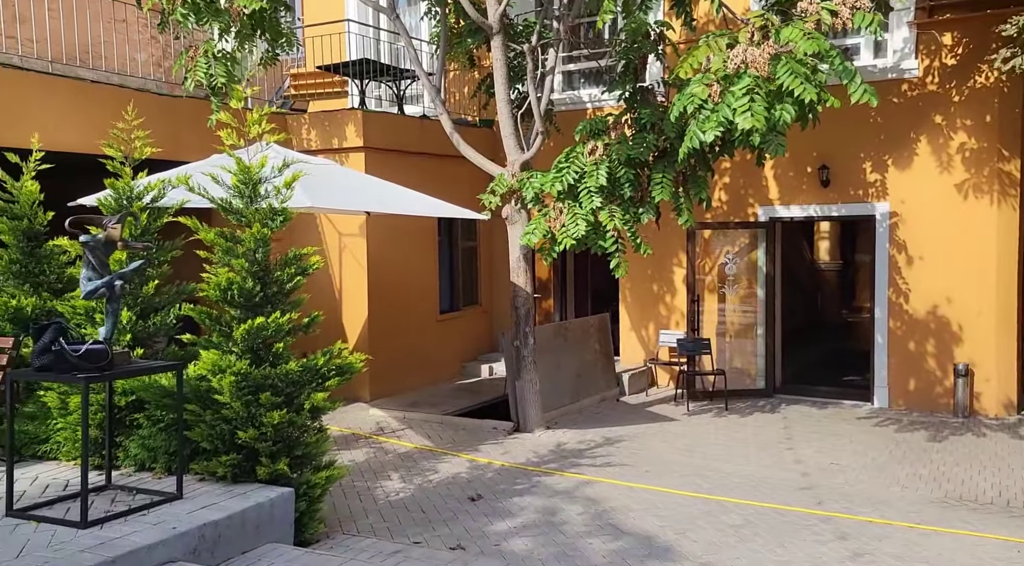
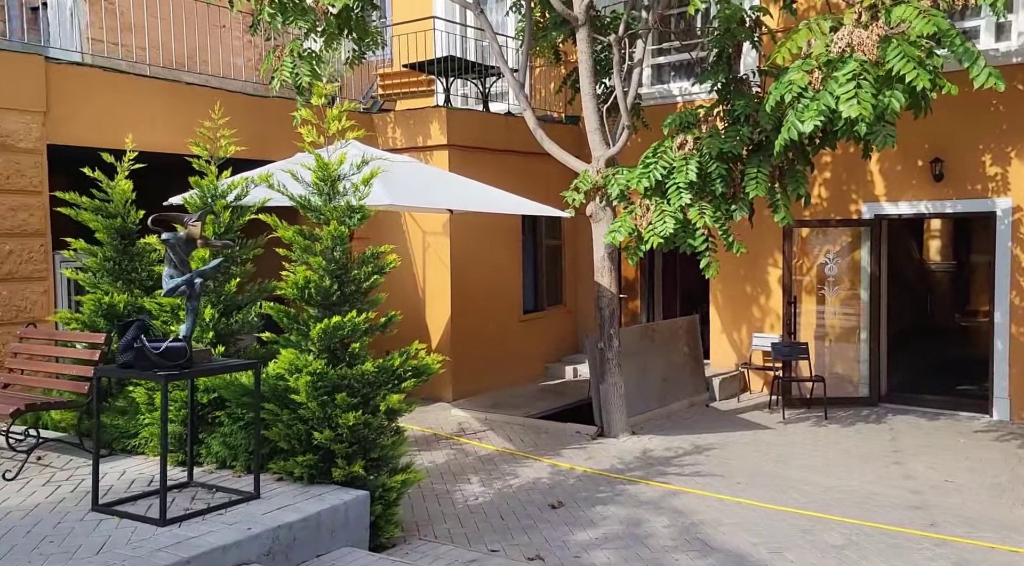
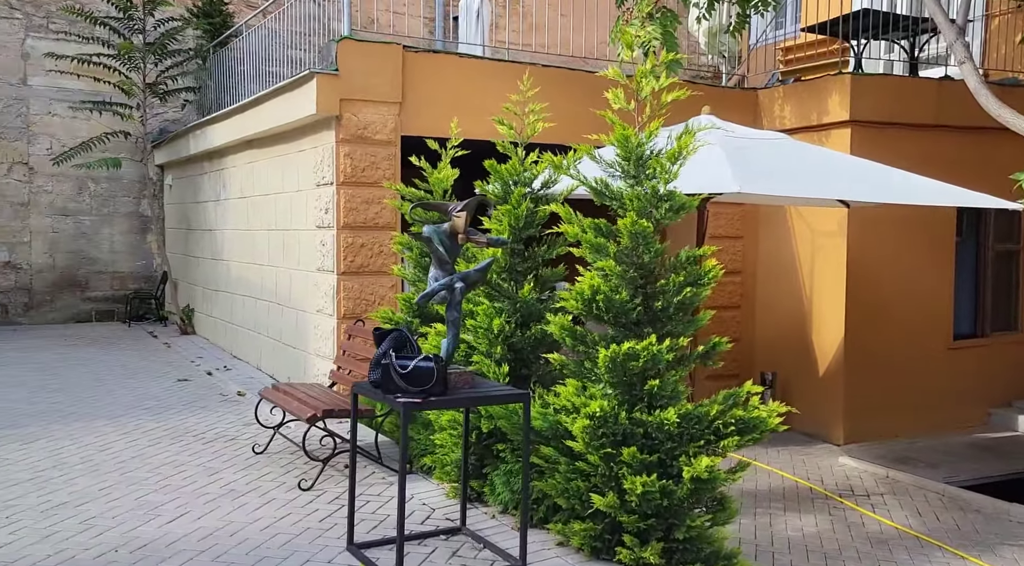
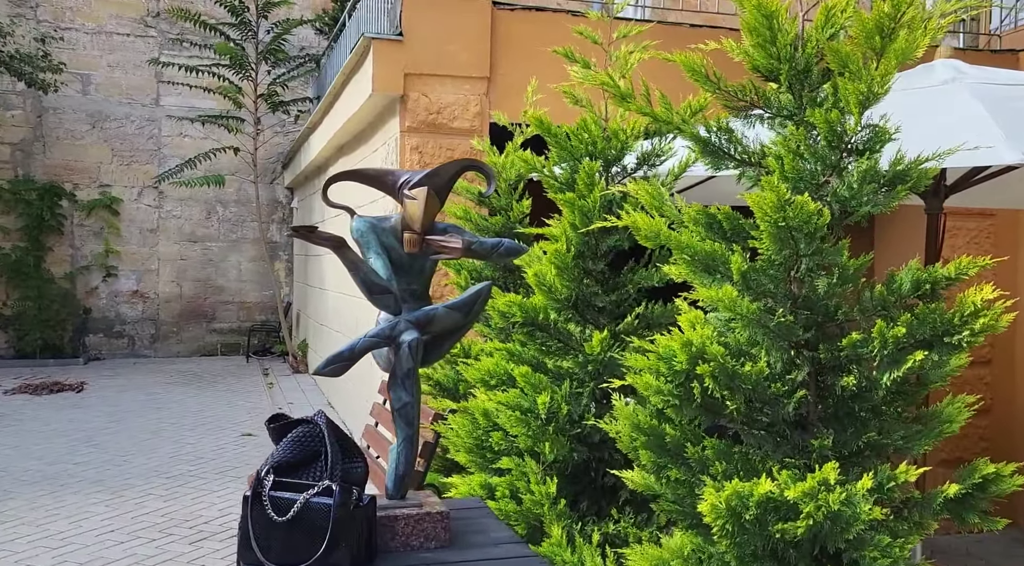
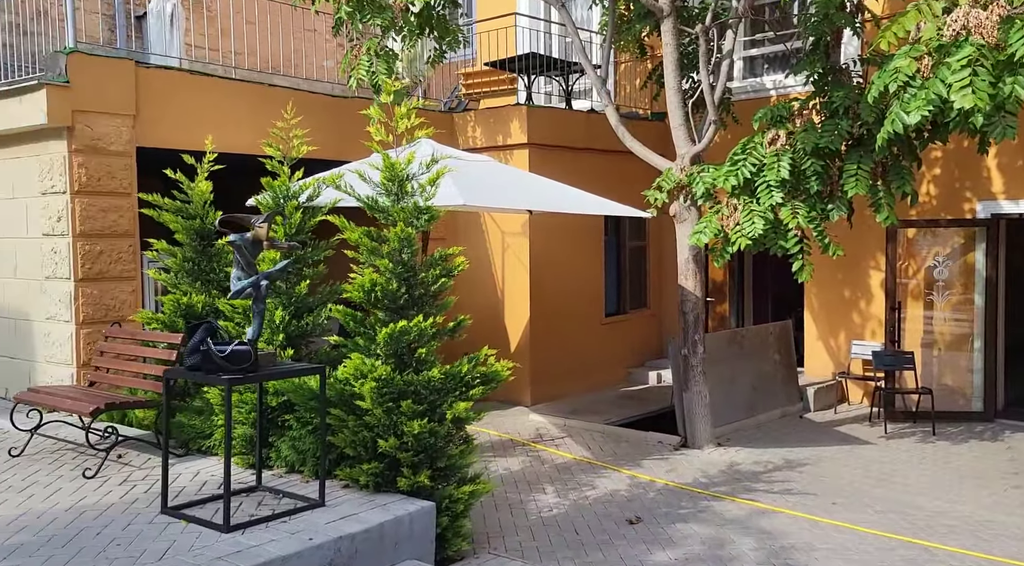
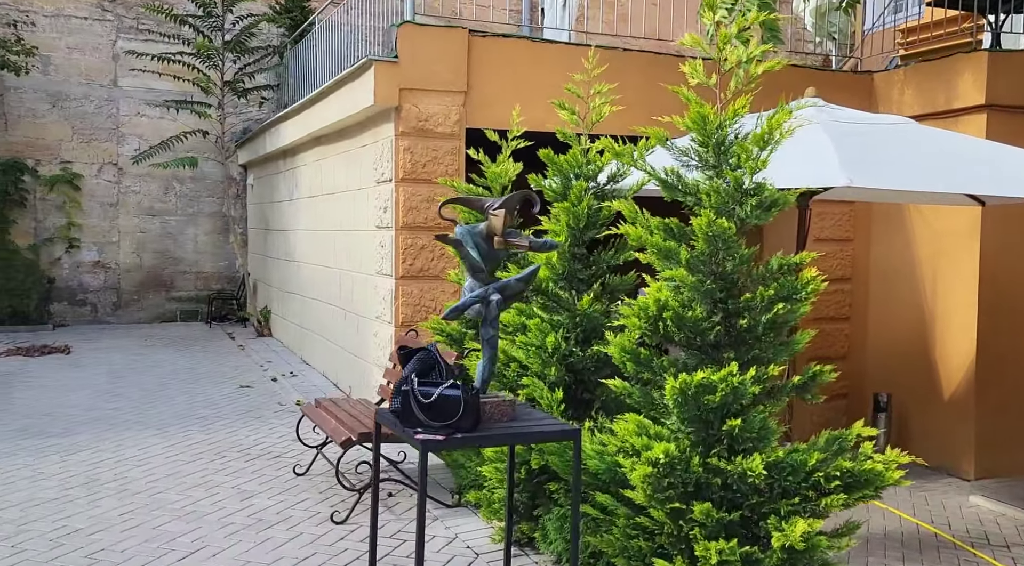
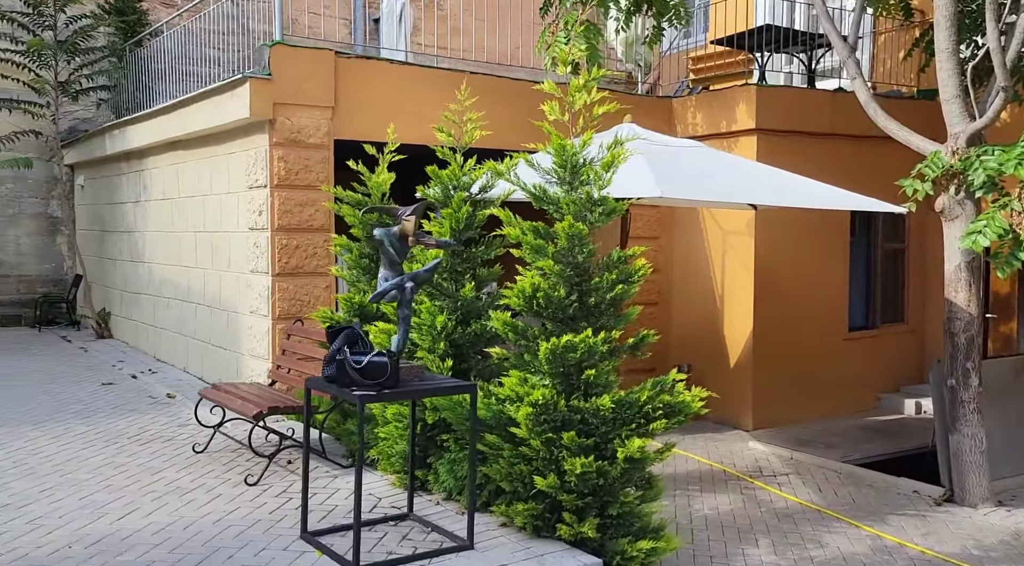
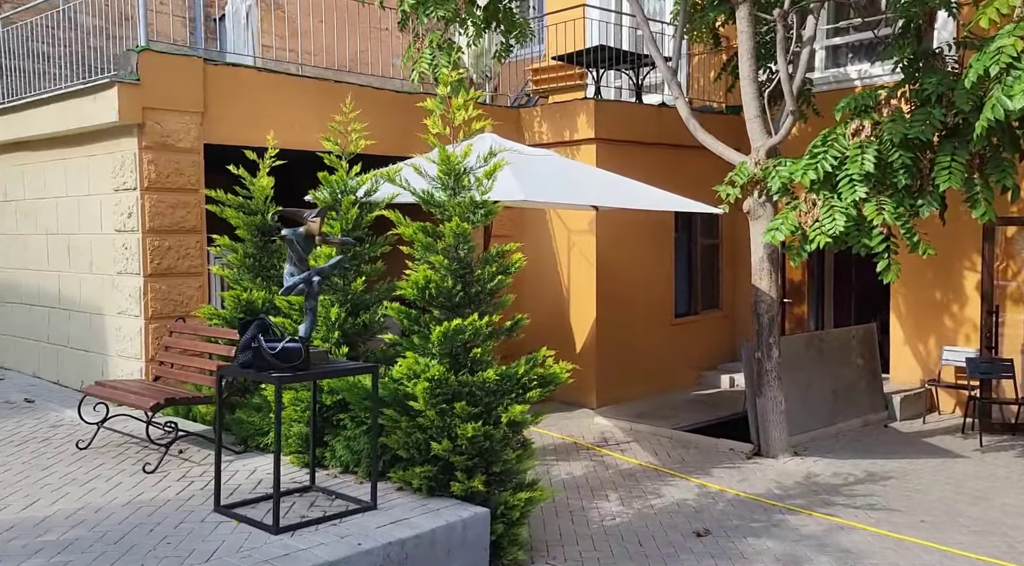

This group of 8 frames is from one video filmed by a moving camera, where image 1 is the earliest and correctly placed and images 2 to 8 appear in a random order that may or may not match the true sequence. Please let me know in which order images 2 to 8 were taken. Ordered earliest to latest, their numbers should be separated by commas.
2, 5, 8, 7, 3, 6, 4
